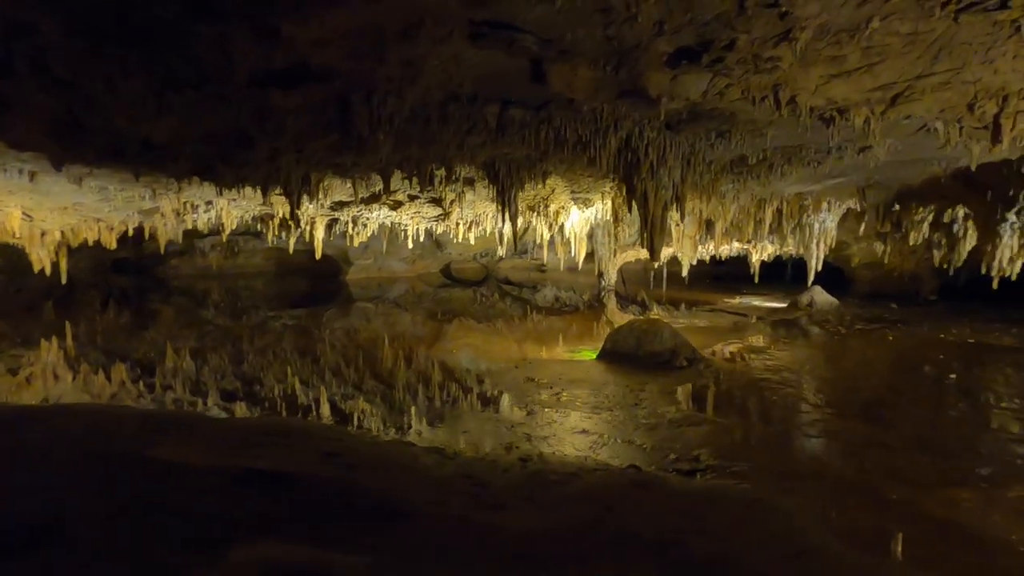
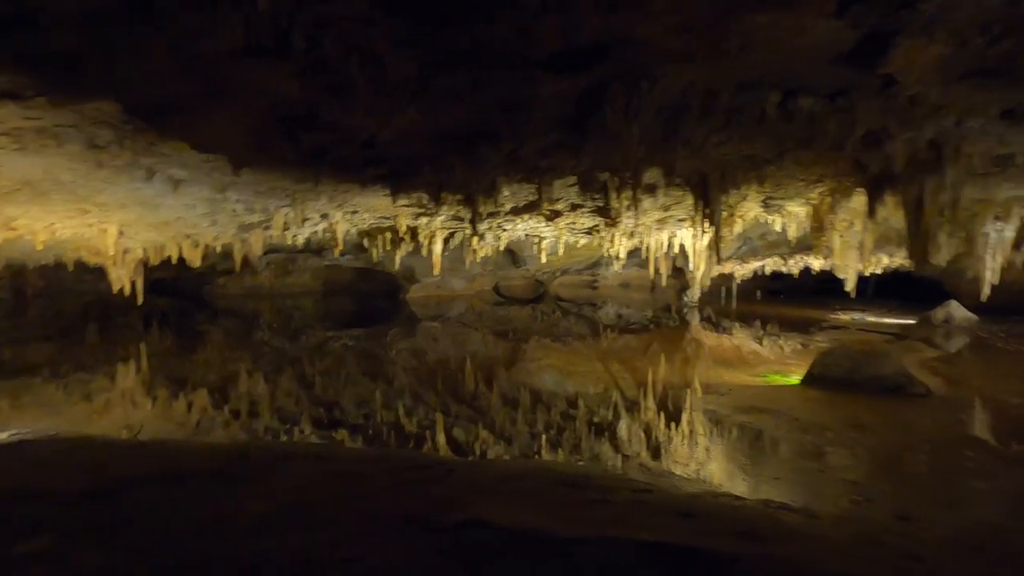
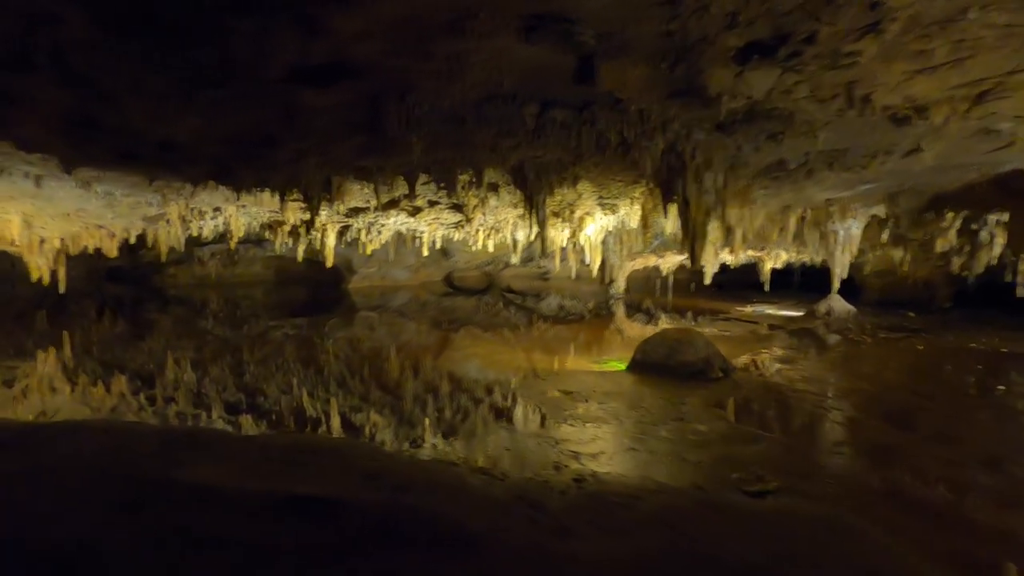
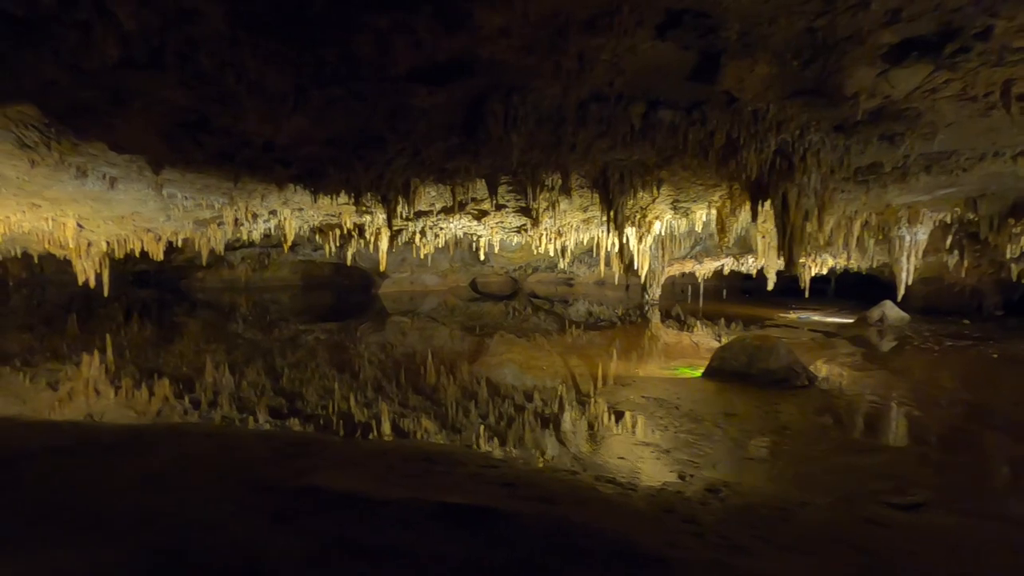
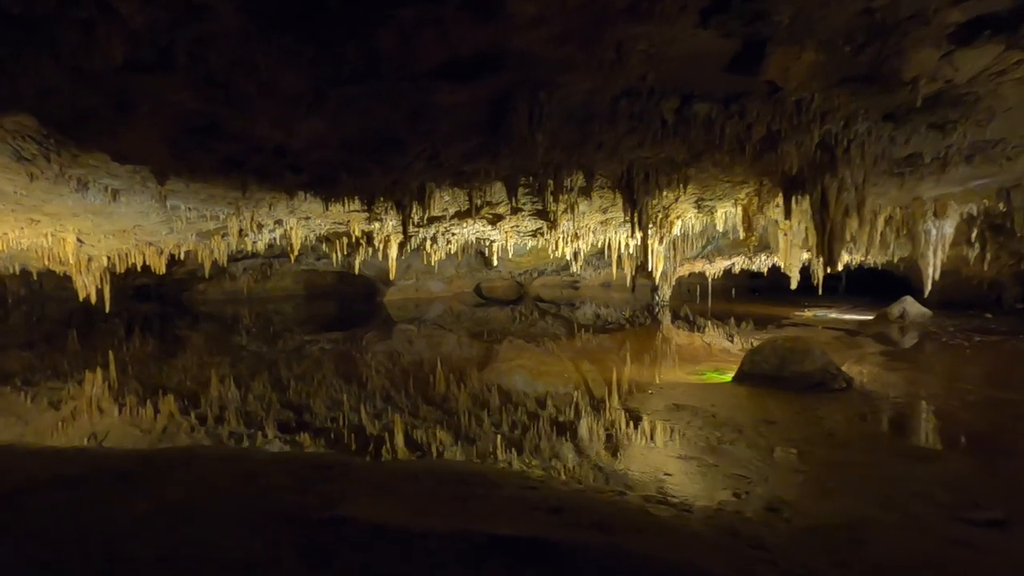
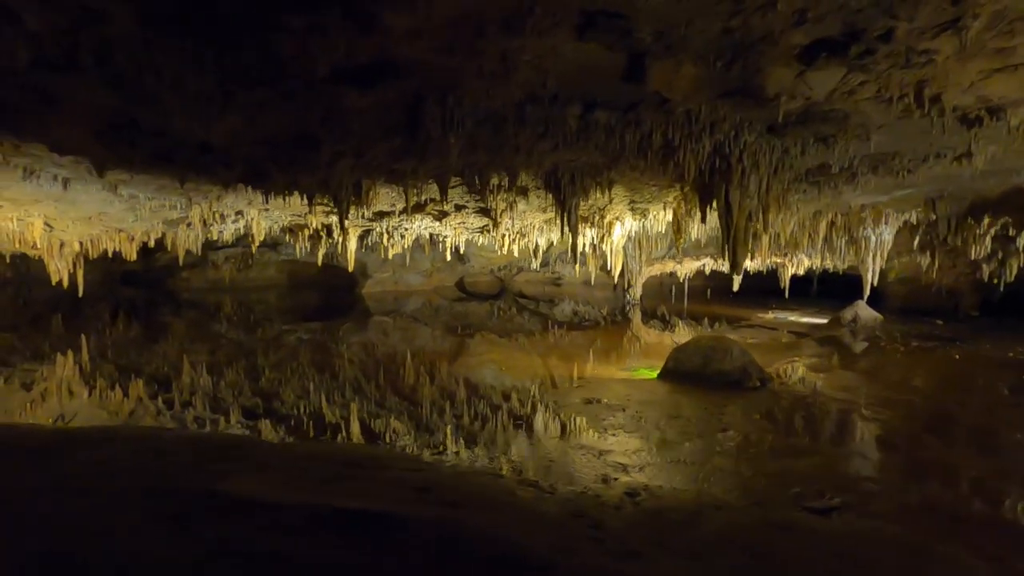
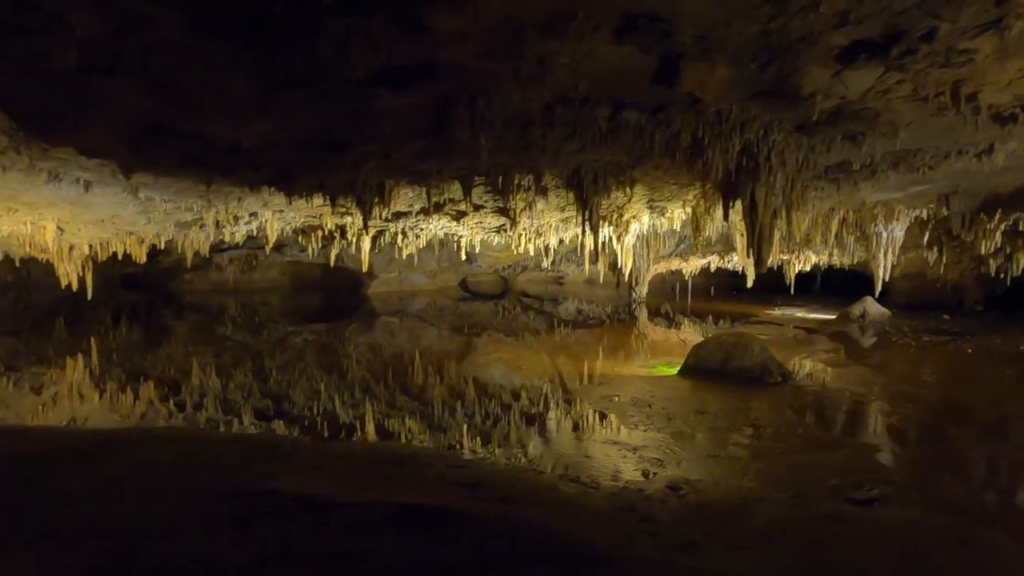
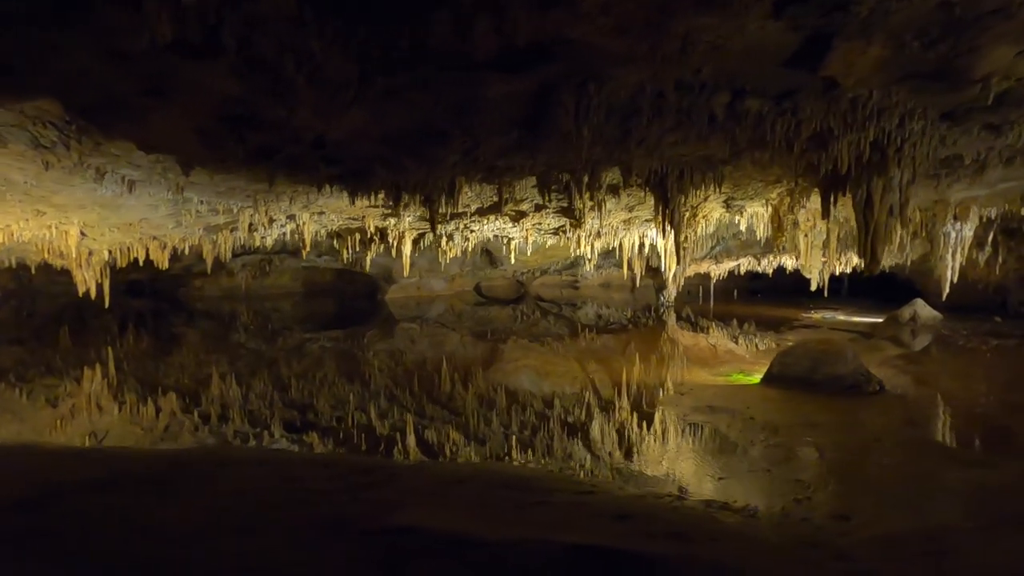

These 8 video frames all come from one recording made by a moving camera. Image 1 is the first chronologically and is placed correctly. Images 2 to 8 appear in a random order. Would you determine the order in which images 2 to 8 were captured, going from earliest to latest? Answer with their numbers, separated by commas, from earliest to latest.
3, 6, 7, 4, 5, 8, 2
